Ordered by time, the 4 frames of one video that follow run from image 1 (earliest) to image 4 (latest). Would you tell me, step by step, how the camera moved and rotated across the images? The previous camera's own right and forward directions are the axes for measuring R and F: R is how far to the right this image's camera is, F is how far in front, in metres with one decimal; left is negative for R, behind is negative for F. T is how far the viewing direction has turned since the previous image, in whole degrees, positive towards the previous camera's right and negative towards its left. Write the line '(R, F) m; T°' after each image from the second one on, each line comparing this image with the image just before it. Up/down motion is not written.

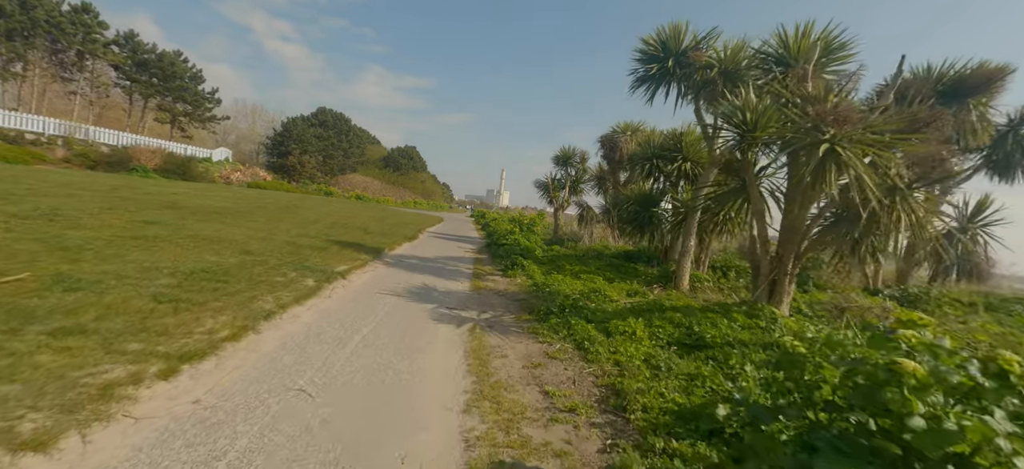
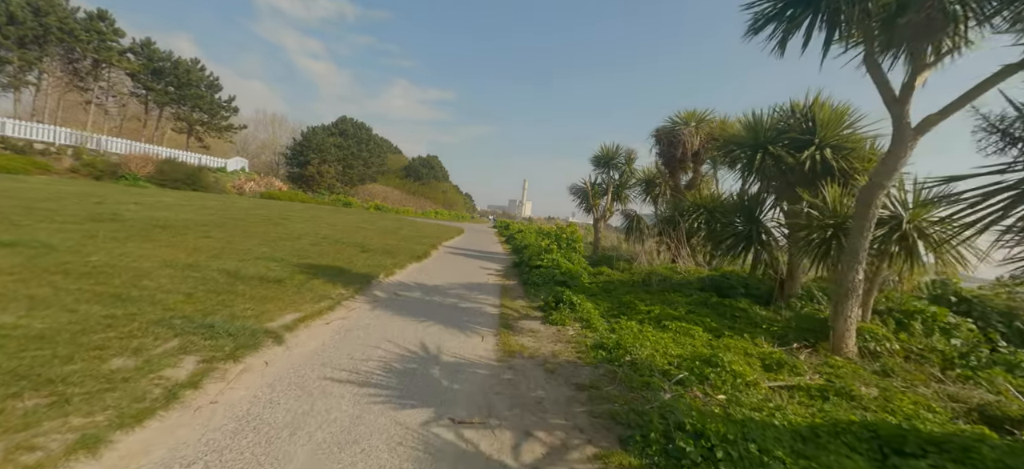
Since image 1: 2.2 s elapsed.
(-0.4, +3.7) m; -3°
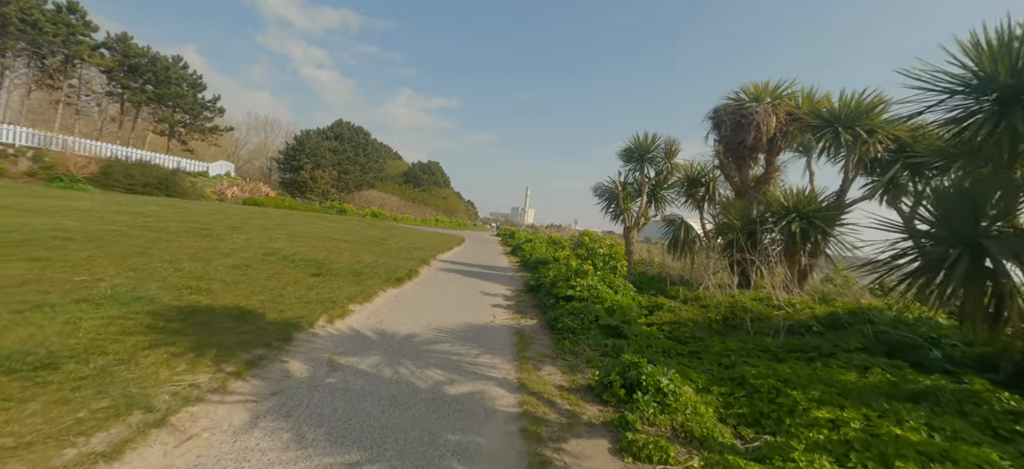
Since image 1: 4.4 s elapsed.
(-0.3, +3.9) m; 0°
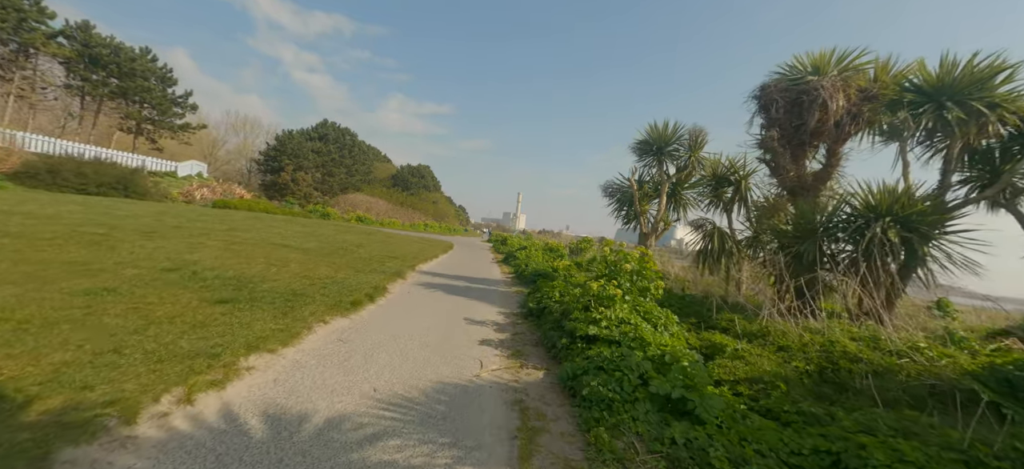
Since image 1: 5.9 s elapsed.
(0.0, +2.7) m; +1°
